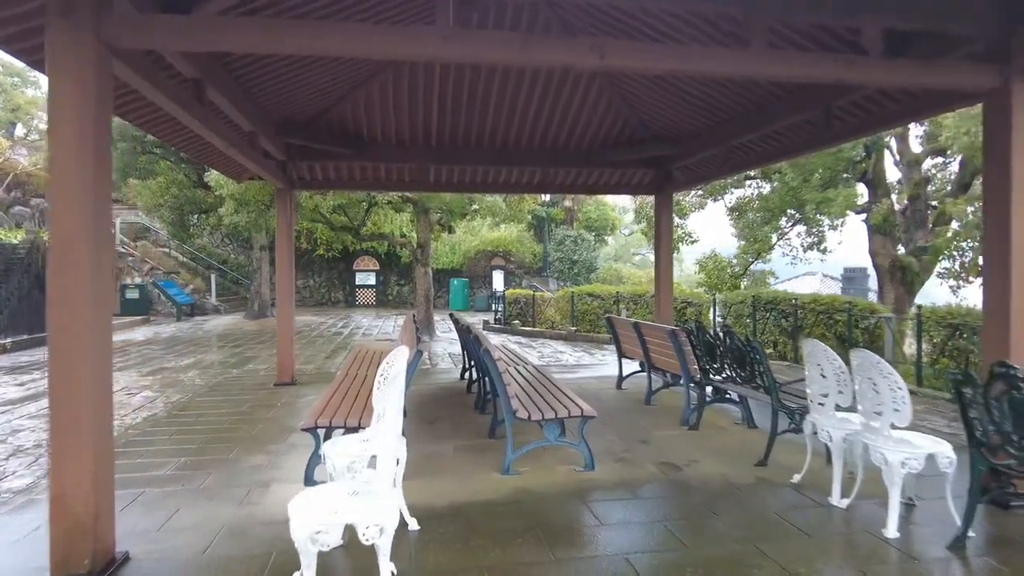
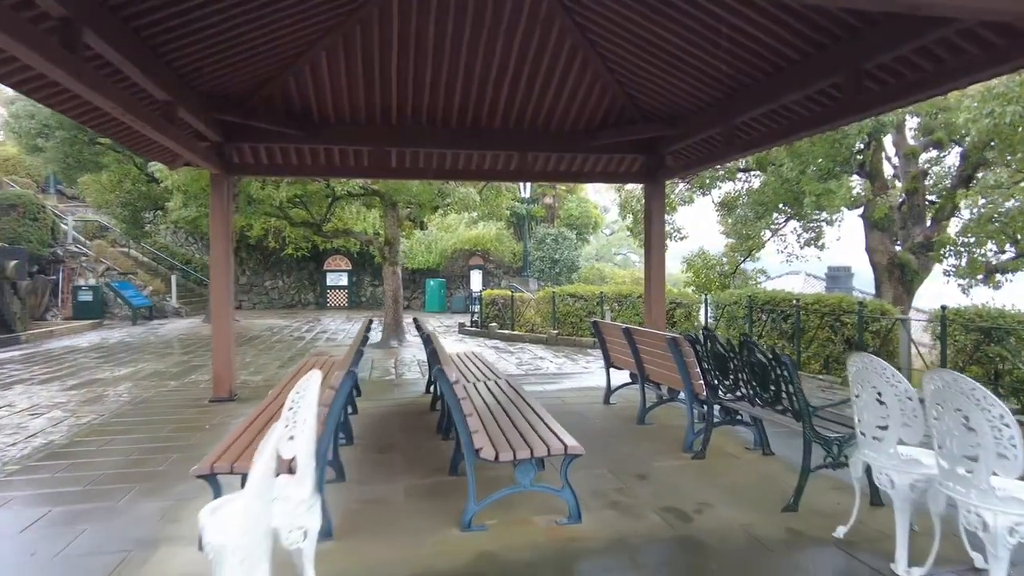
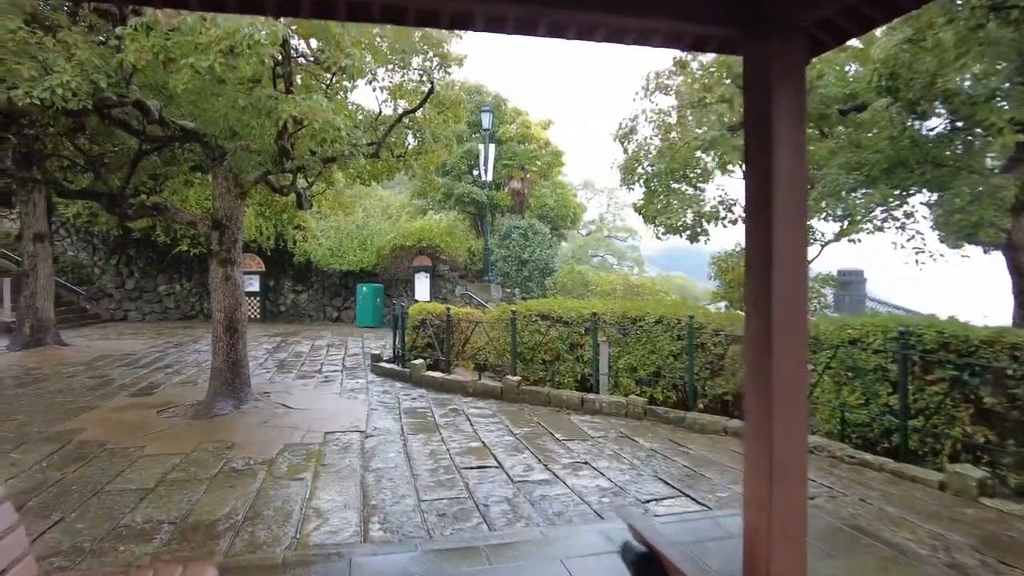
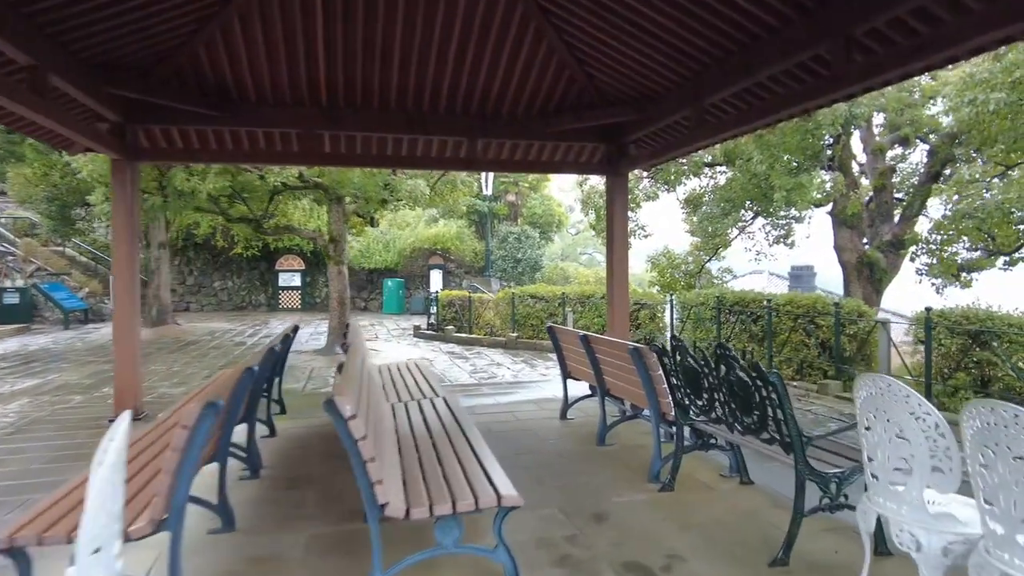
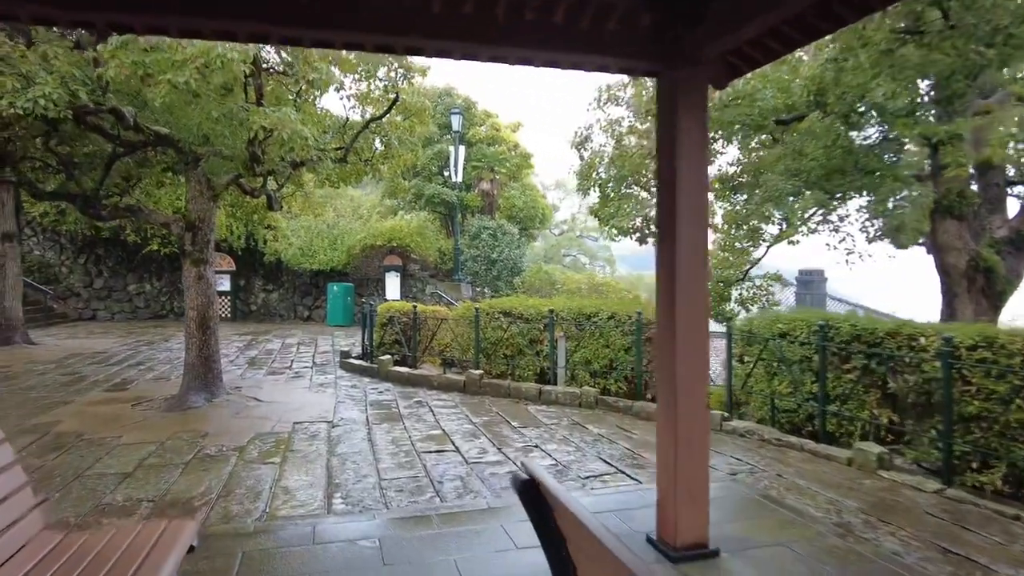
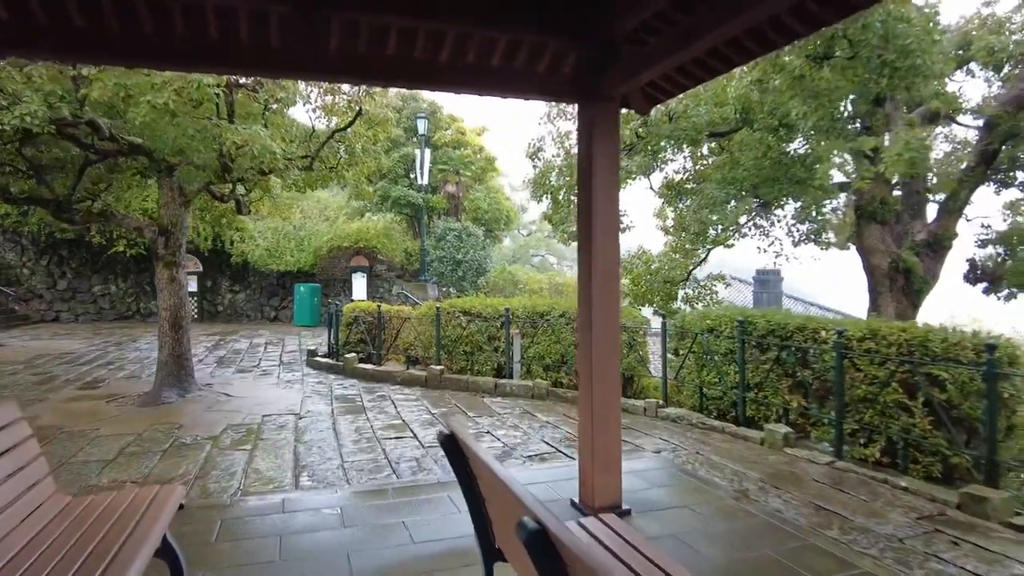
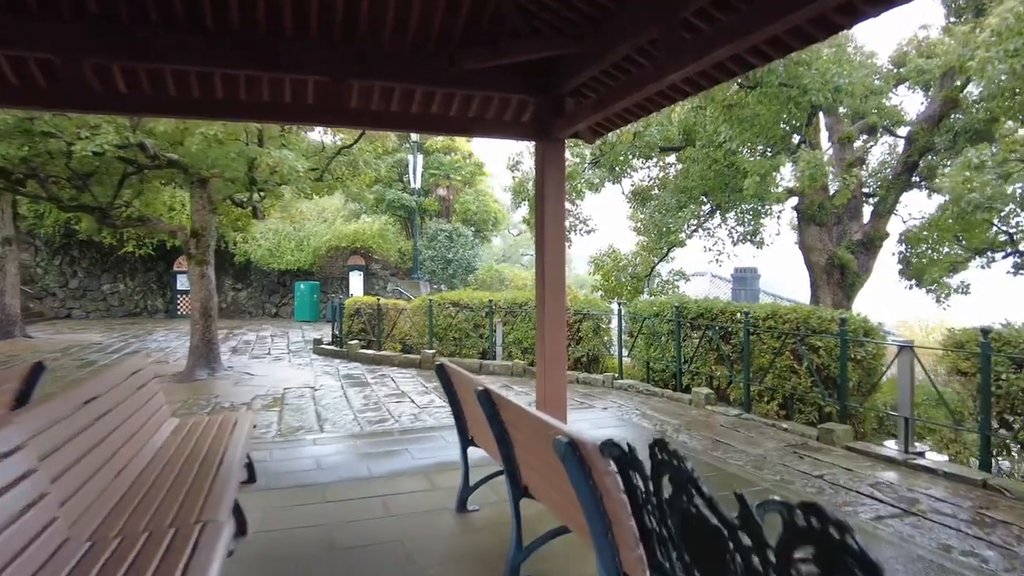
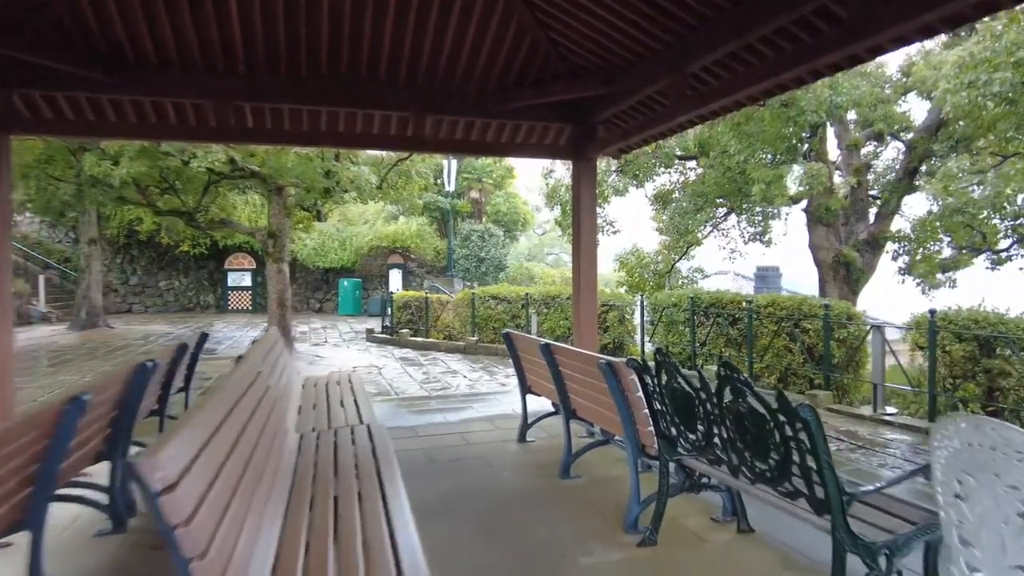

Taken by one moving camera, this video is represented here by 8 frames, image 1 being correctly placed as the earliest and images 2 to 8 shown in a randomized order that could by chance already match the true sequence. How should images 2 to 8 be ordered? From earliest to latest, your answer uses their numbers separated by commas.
2, 4, 8, 7, 6, 5, 3
